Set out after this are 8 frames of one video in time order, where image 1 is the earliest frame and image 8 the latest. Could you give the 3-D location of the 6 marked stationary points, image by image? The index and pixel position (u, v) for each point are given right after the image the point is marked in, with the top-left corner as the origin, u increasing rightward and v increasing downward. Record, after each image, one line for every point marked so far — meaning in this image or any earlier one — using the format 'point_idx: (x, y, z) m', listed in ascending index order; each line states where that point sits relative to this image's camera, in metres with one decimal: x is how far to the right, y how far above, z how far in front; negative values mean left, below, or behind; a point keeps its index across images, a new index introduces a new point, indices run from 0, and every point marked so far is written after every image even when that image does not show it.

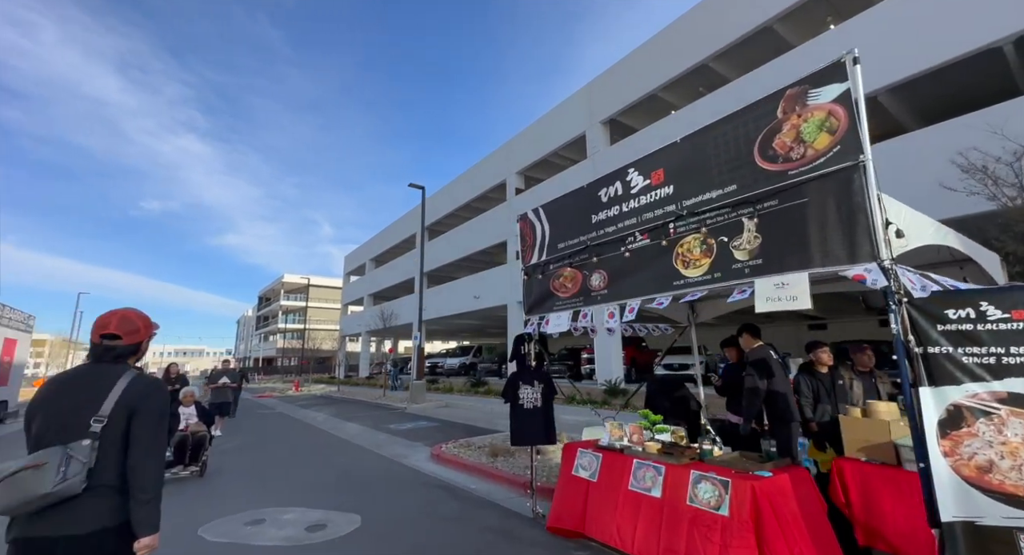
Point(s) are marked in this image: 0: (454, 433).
0: (-1.4, -3.7, +10.7) m
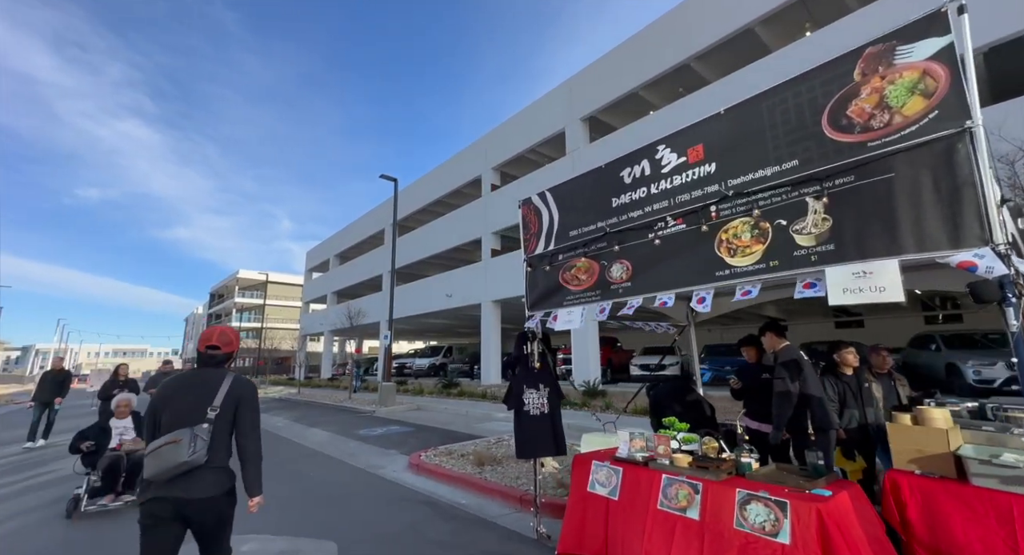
0: (-1.8, -3.6, +10.1) m
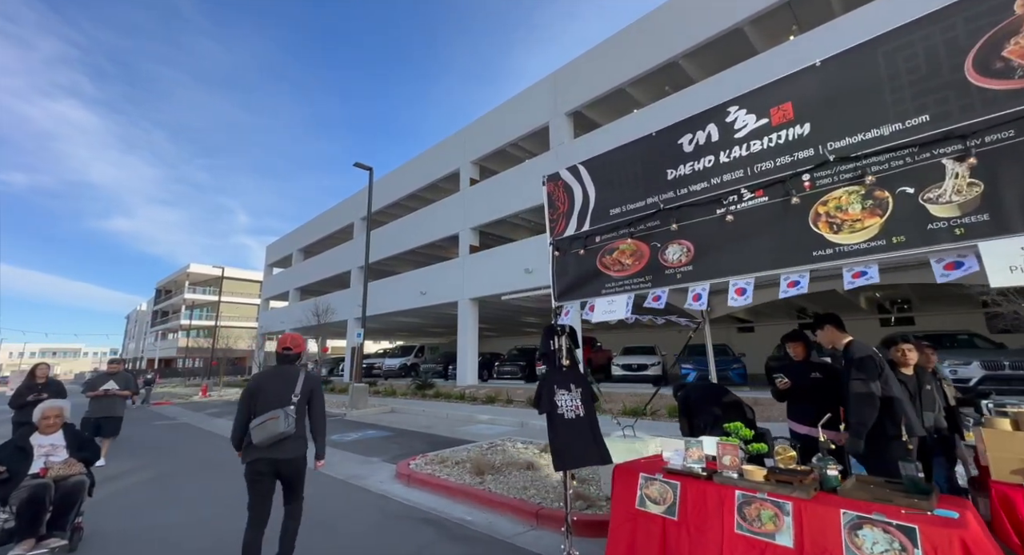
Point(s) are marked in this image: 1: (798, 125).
0: (-2.1, -3.4, +9.3) m
1: (+1.6, +0.9, +2.6) m
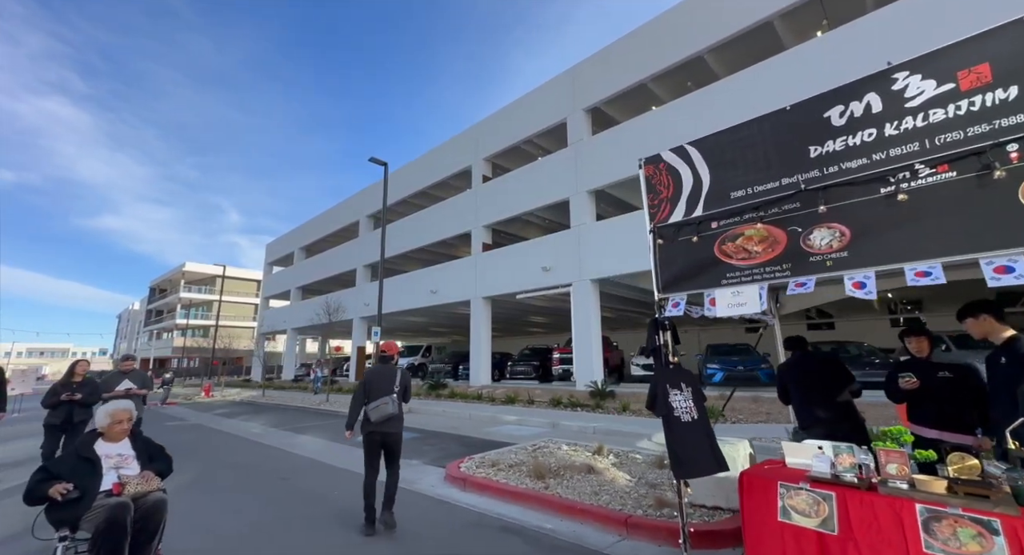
0: (-1.3, -3.3, +9.0) m
1: (+2.5, +1.0, +2.3) m
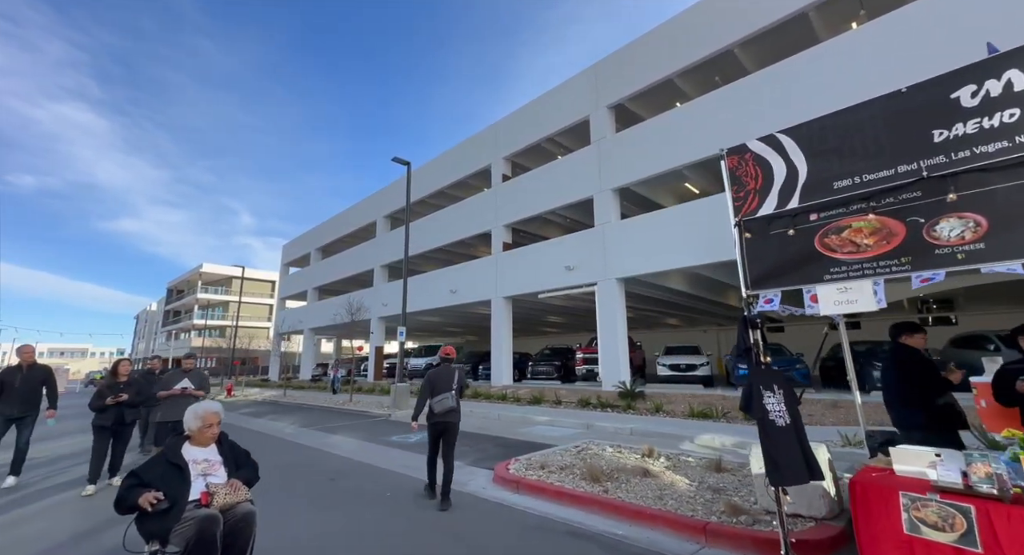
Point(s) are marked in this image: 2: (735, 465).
0: (-0.6, -3.3, +8.9) m
1: (+3.0, +1.0, +2.0) m
2: (+3.0, -2.6, +6.0) m
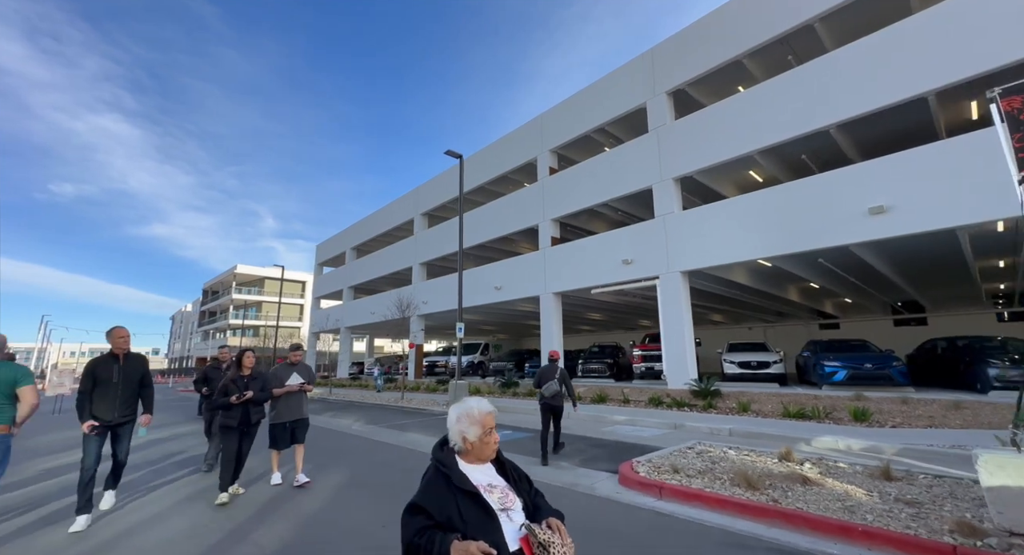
0: (+1.2, -3.1, +8.3) m
1: (+4.5, +1.2, +1.3) m
2: (+4.7, -2.3, +5.3) m
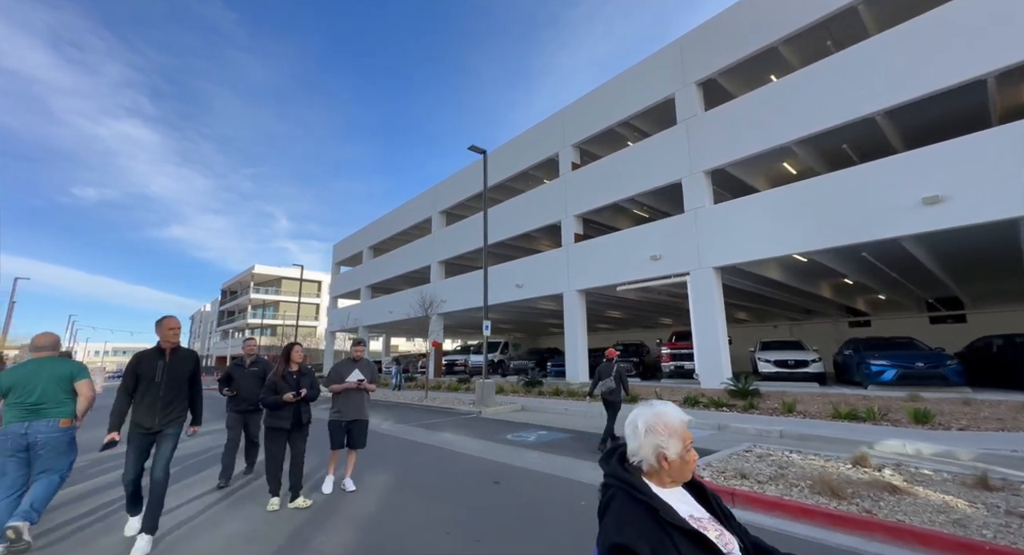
0: (+2.0, -3.0, +8.0) m
1: (+5.0, +1.3, +0.9) m
2: (+5.3, -2.2, +4.8) m
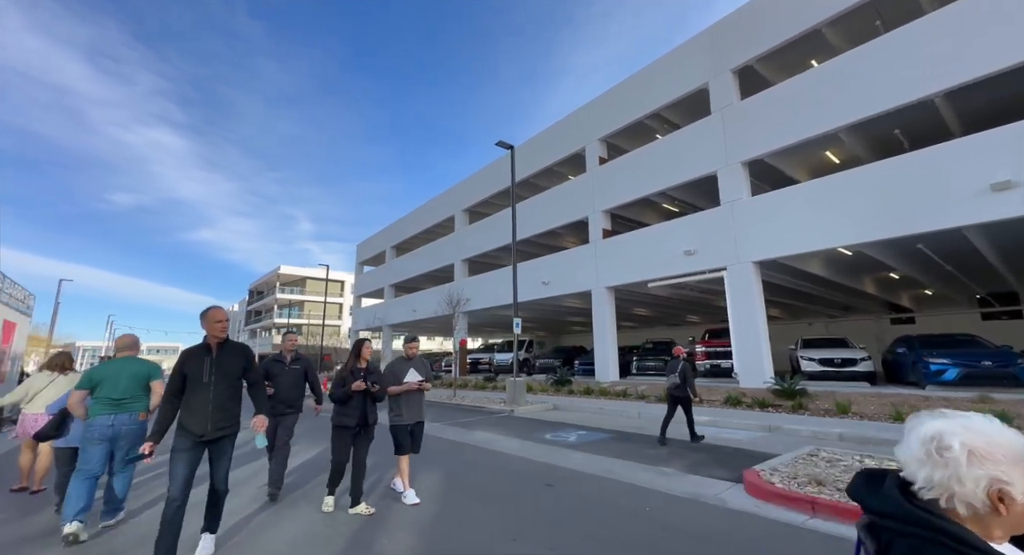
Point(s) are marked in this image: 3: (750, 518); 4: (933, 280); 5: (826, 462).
0: (+2.7, -2.9, +7.5) m
1: (+5.4, +1.4, +0.3) m
2: (+5.9, -2.1, +4.3) m
3: (+2.3, -2.3, +4.2) m
4: (+17.2, -0.1, +18.3) m
5: (+4.0, -2.3, +5.5) m
